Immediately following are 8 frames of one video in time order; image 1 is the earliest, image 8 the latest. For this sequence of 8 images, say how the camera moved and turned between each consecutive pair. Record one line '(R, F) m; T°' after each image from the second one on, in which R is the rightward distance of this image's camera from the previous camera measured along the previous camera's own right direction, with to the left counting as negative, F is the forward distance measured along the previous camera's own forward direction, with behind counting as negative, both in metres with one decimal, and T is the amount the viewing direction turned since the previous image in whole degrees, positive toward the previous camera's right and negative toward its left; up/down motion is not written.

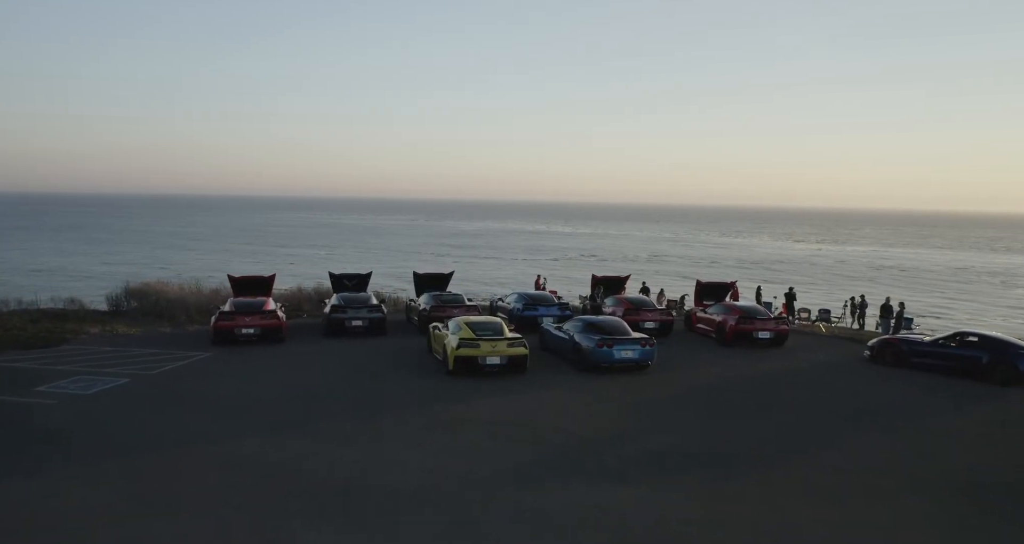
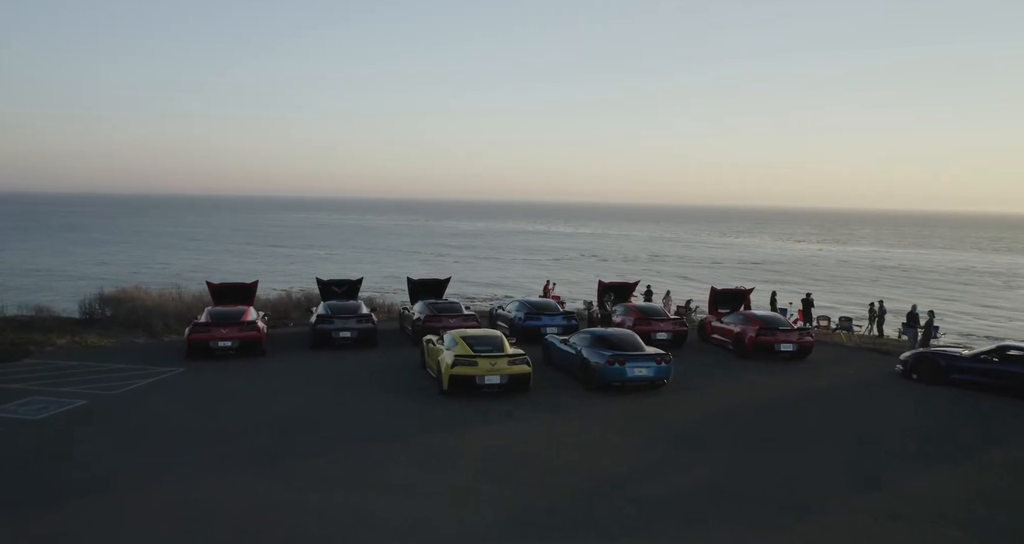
(0.0, +1.4) m; 0°
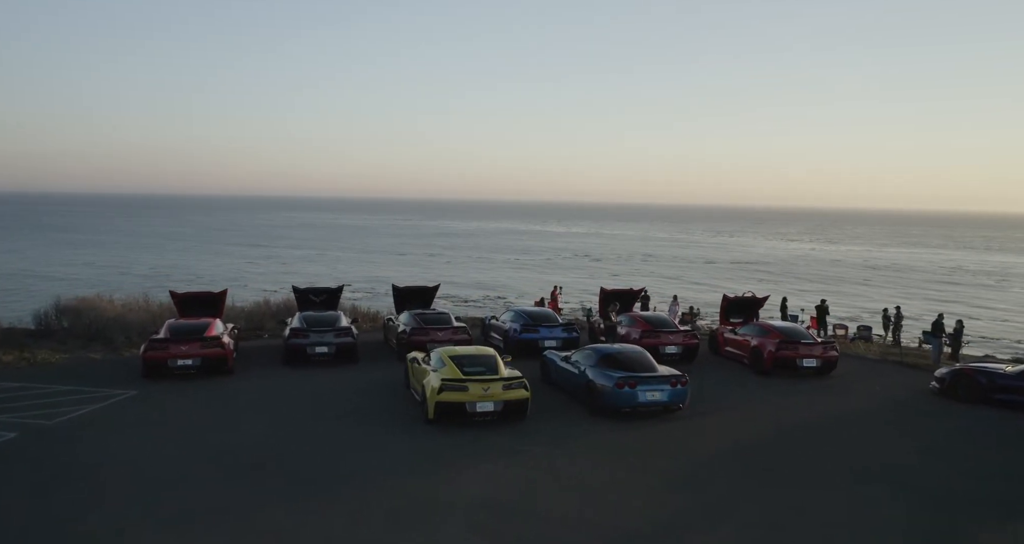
(0.0, +1.6) m; +1°
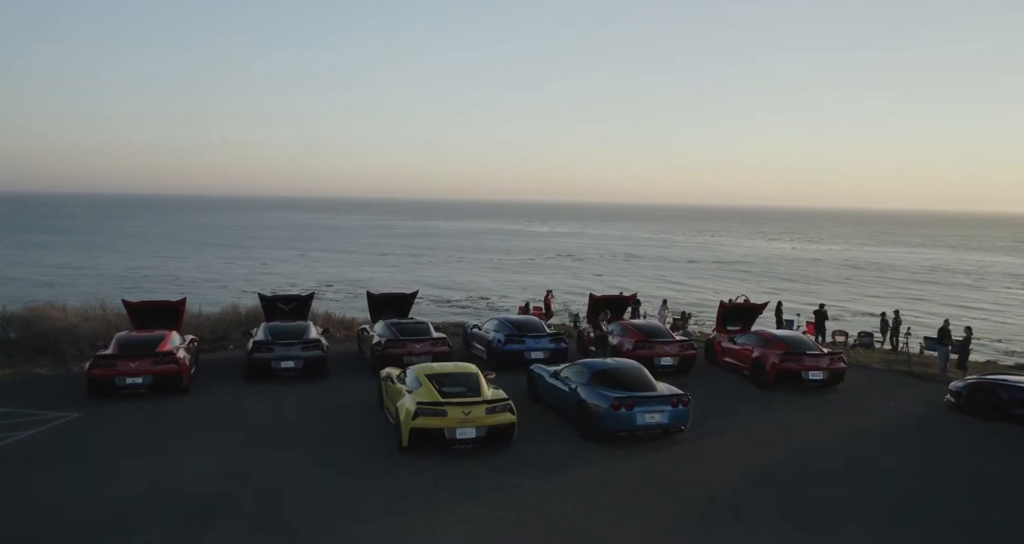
(0.0, +1.2) m; +1°
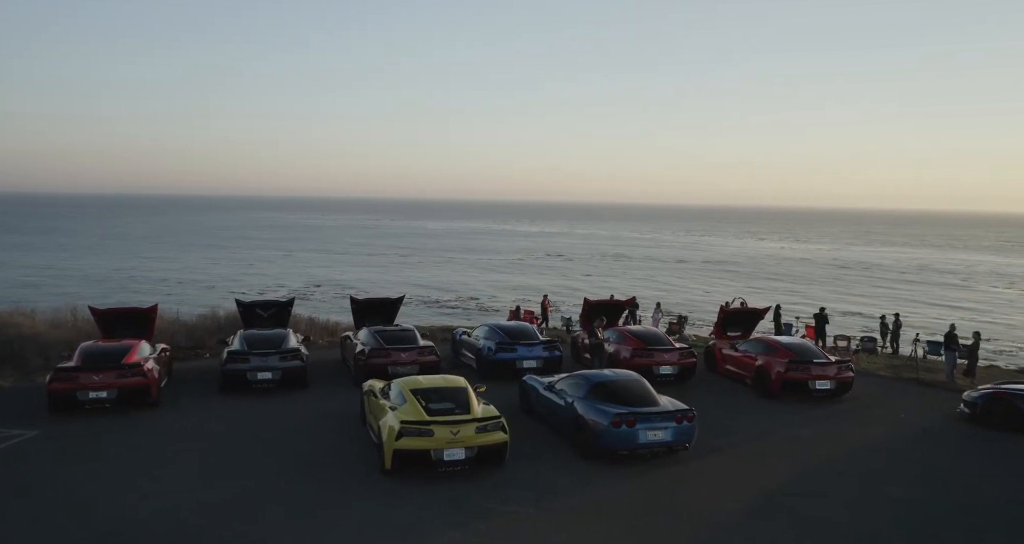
(0.0, +0.8) m; +1°
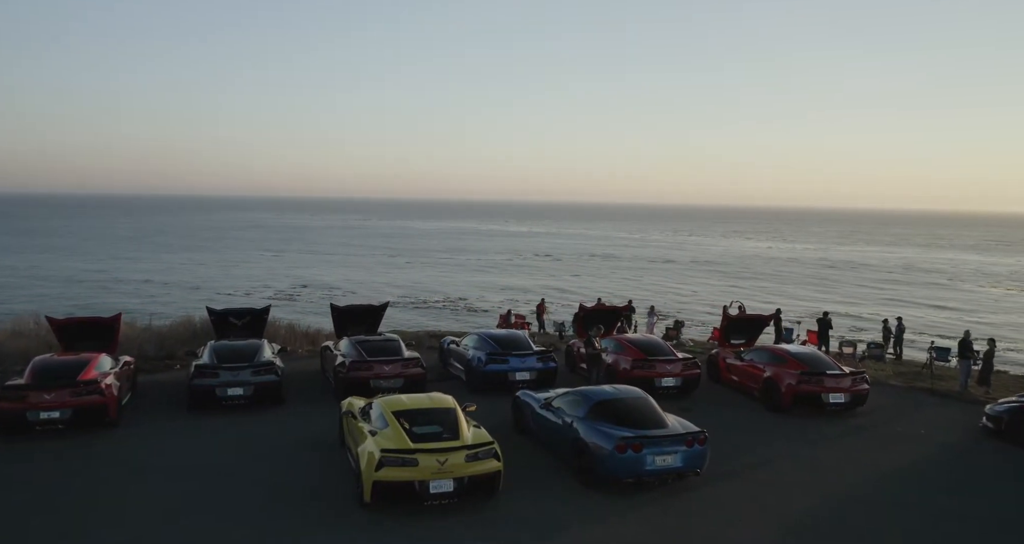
(-0.1, +1.0) m; +1°
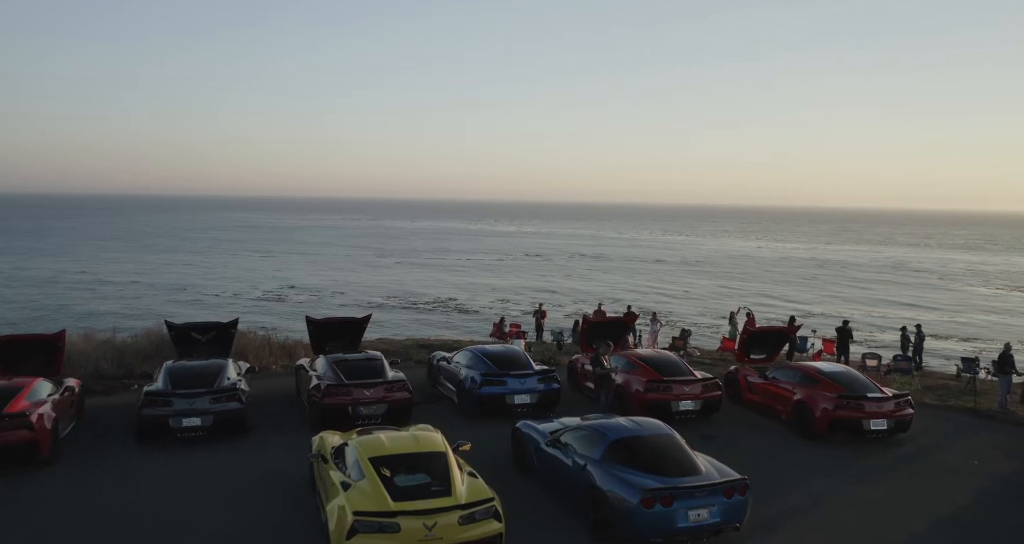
(-0.1, +1.6) m; +1°
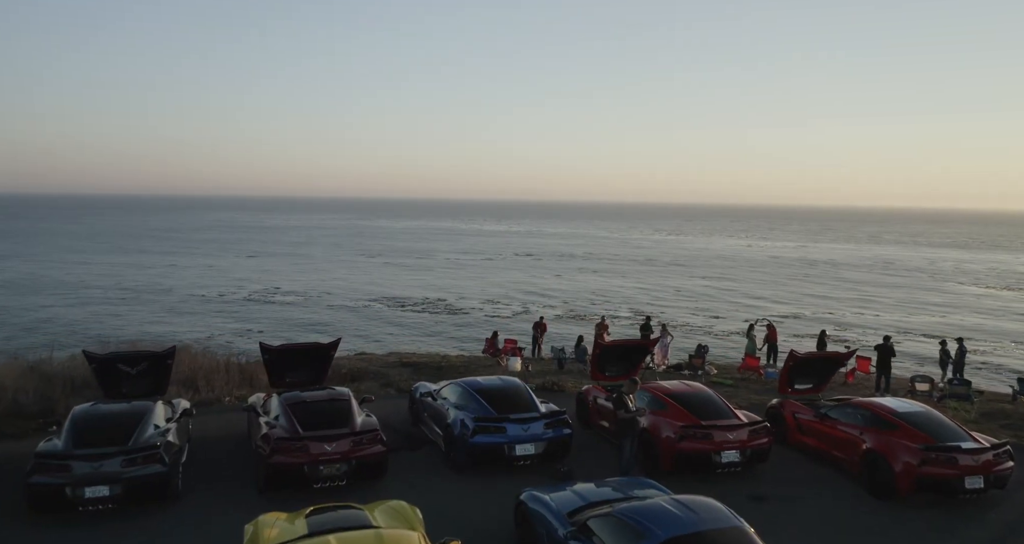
(-0.1, +2.4) m; +1°
